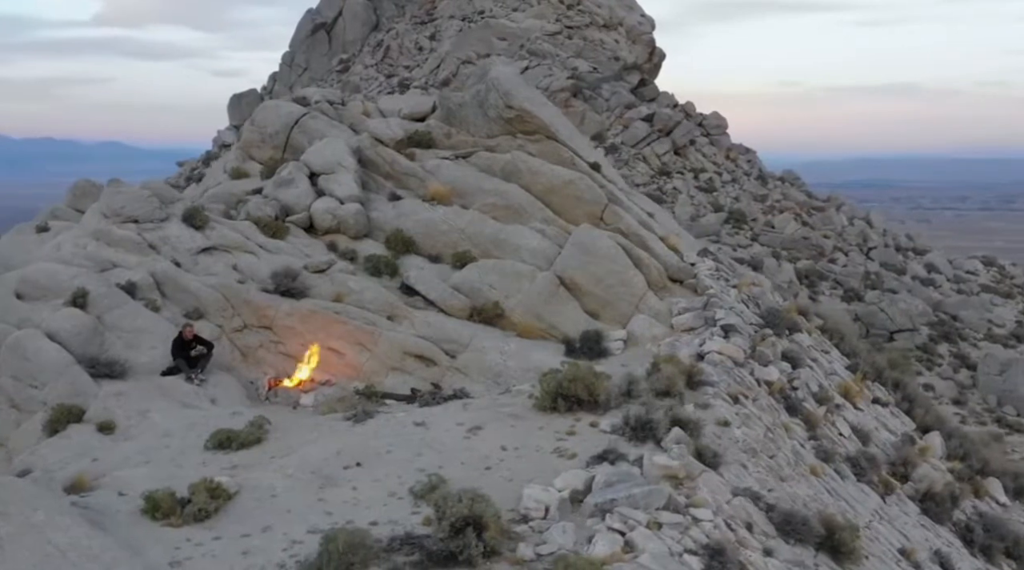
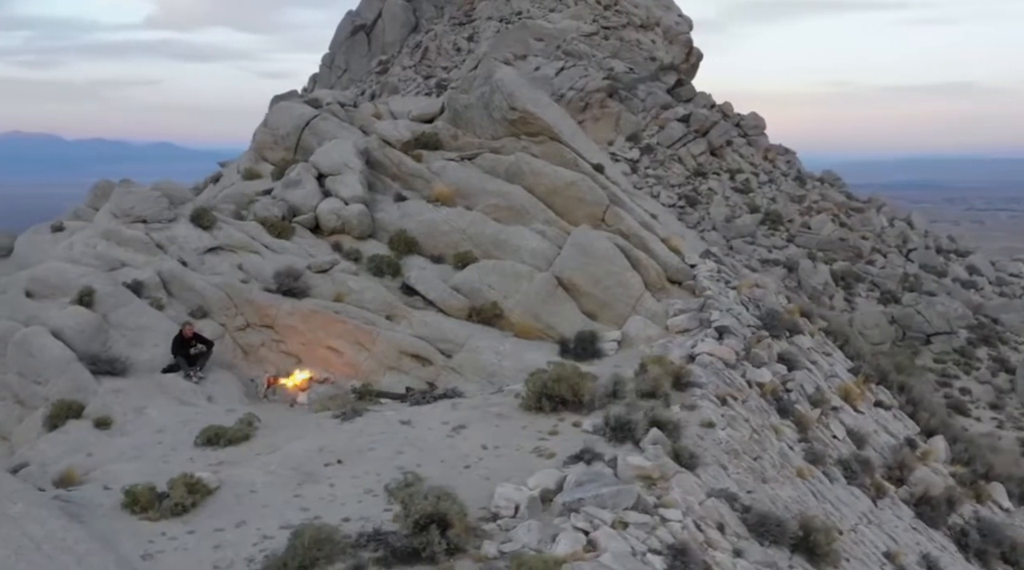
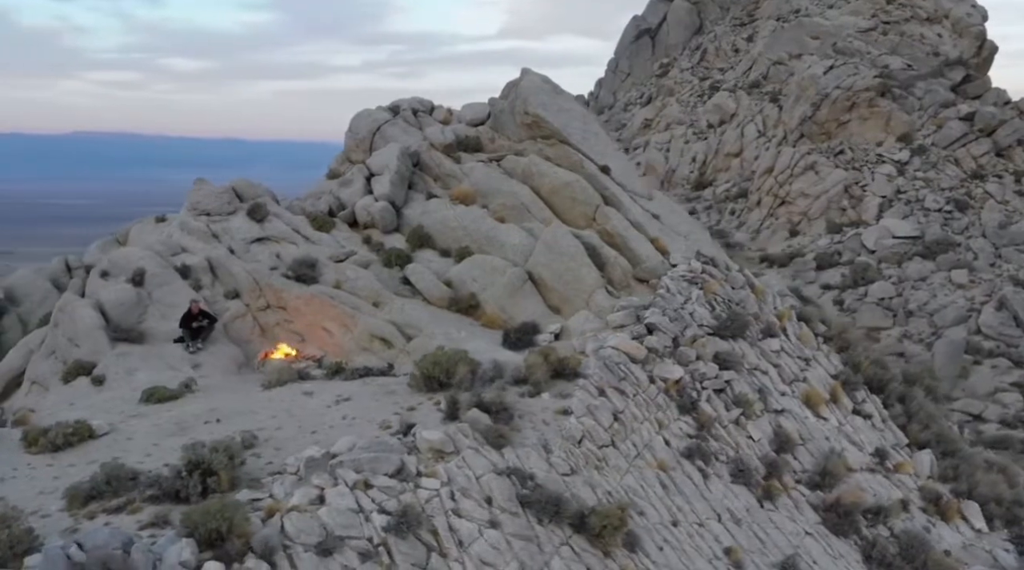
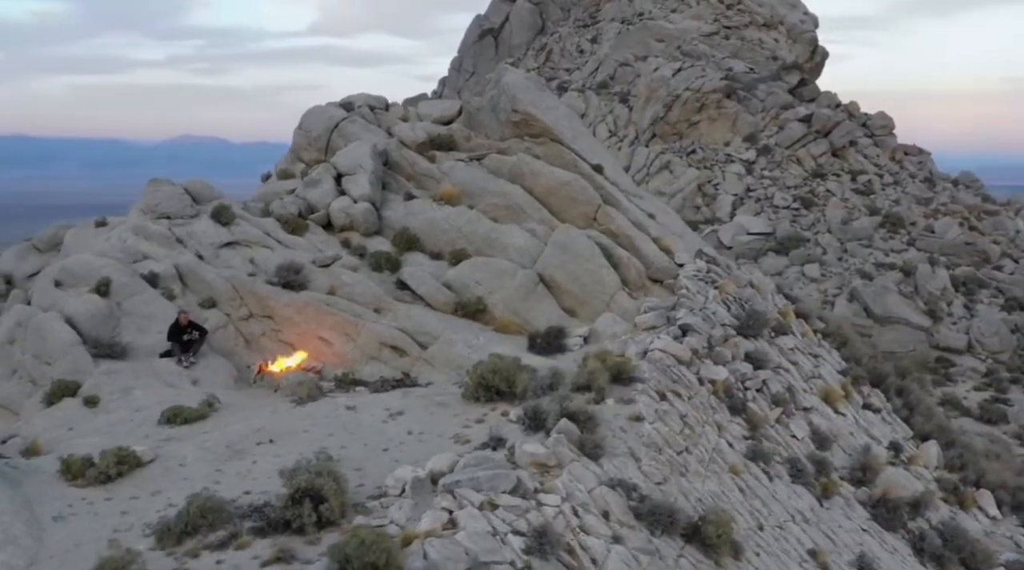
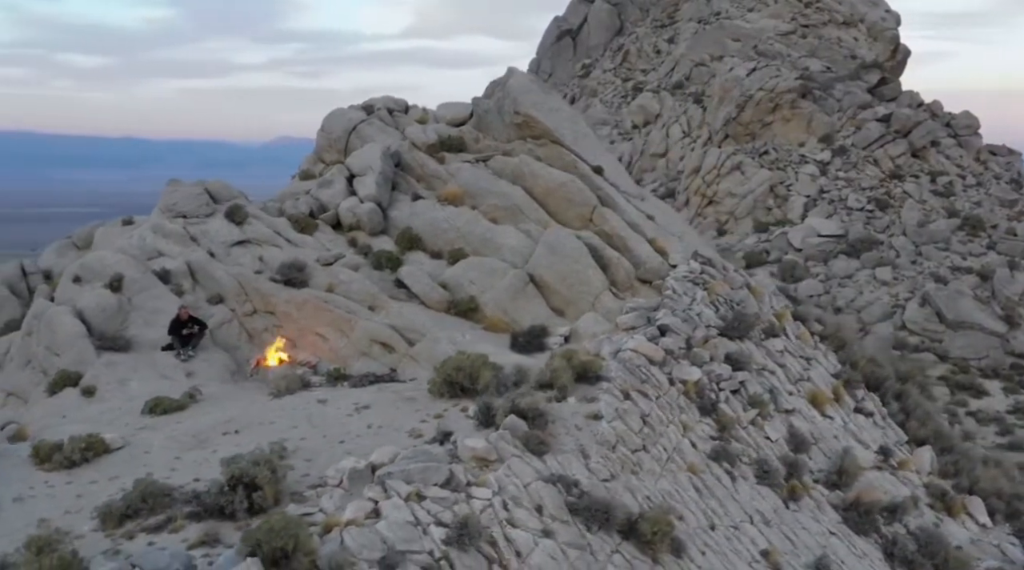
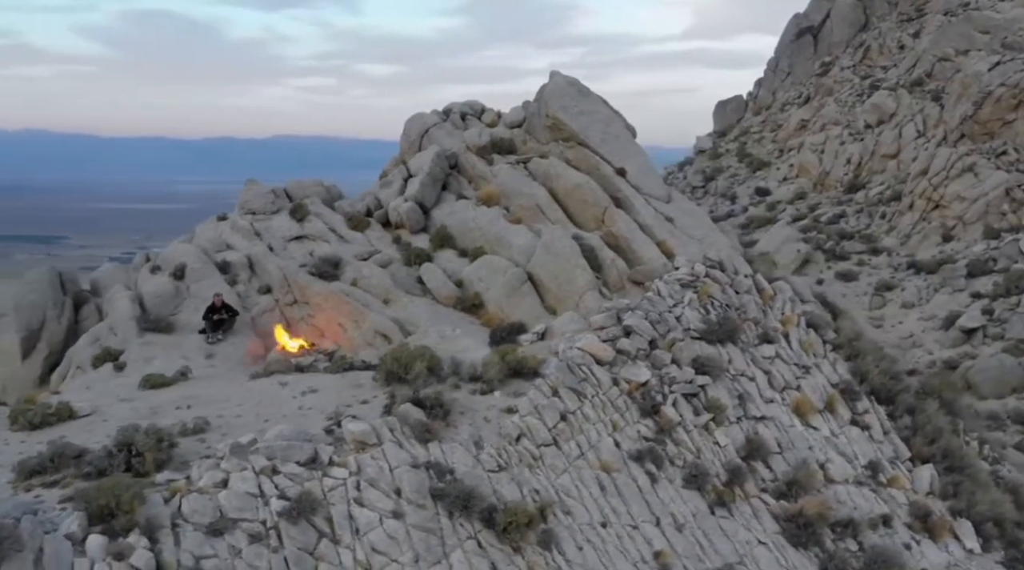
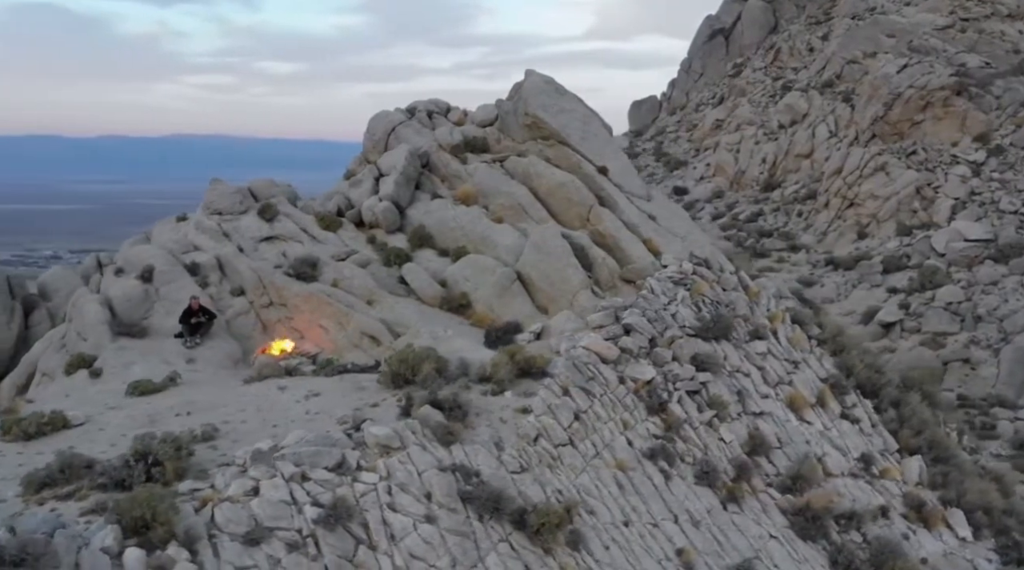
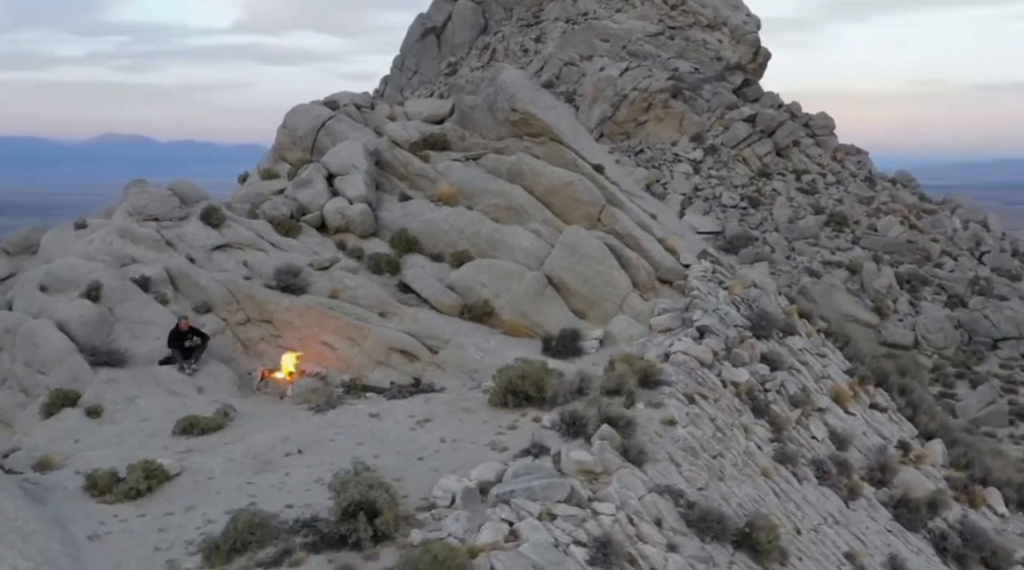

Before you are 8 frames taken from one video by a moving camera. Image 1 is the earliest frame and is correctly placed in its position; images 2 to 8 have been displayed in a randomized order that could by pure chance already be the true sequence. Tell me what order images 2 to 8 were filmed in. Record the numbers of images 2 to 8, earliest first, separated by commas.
2, 8, 4, 5, 3, 7, 6
